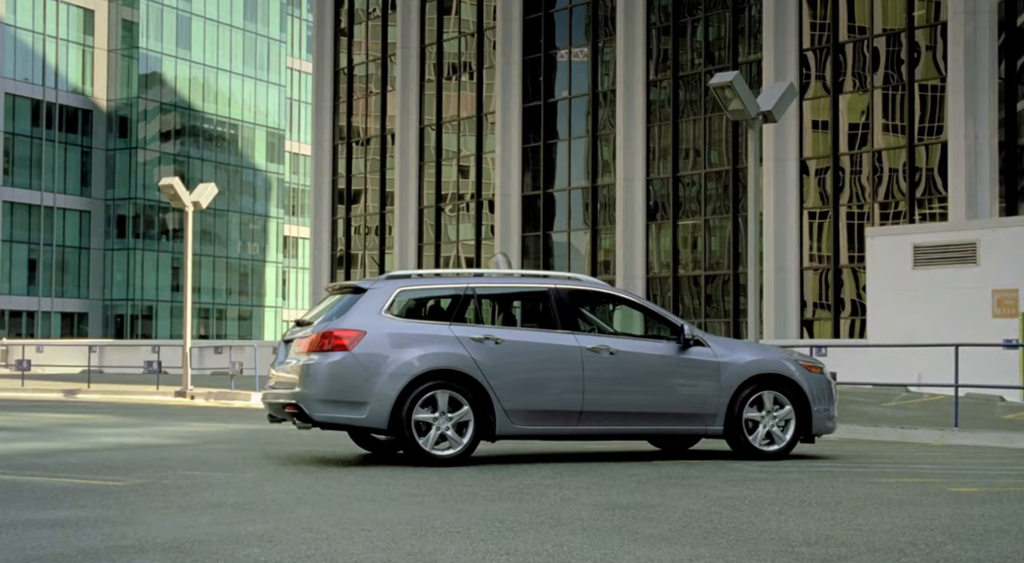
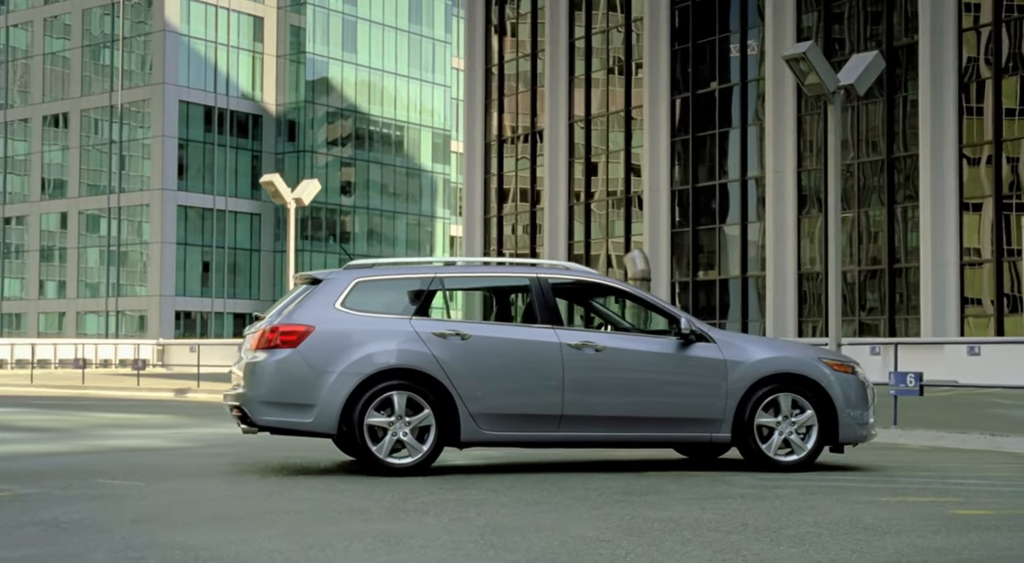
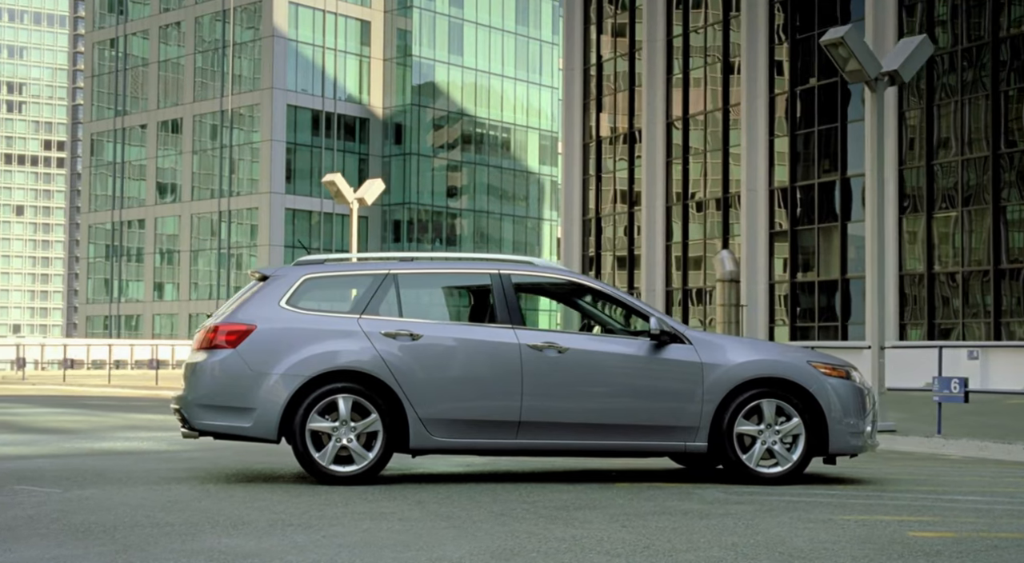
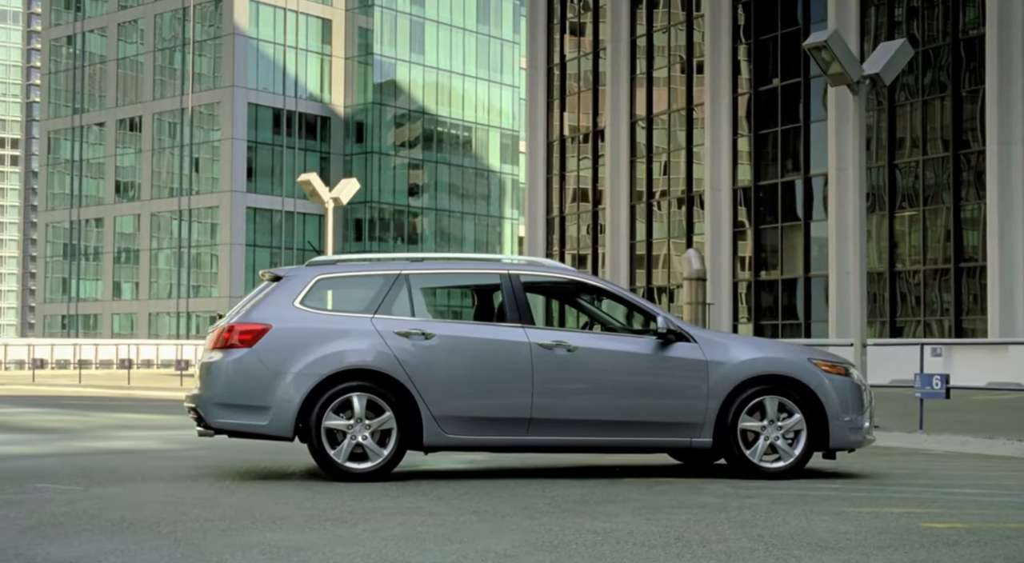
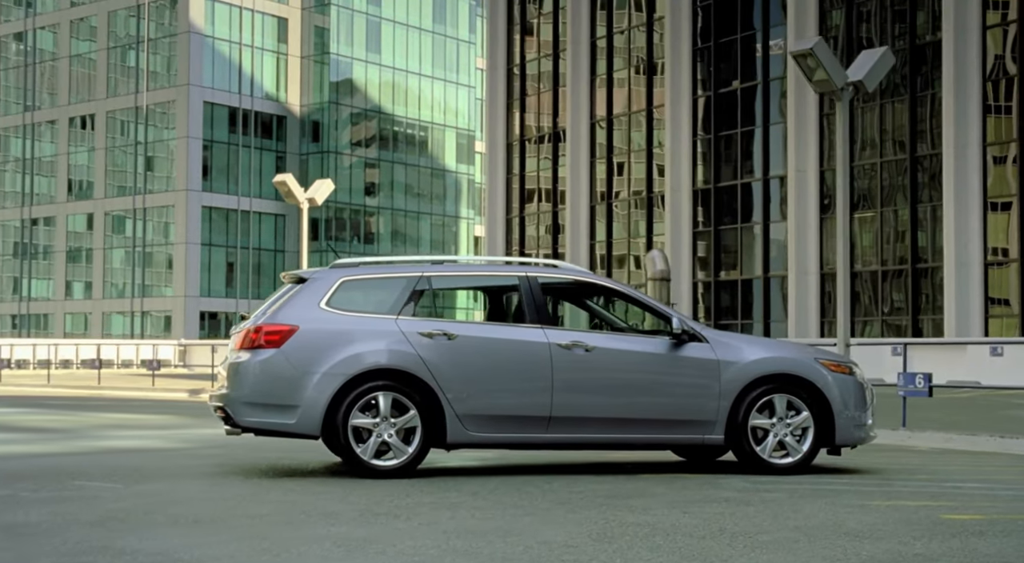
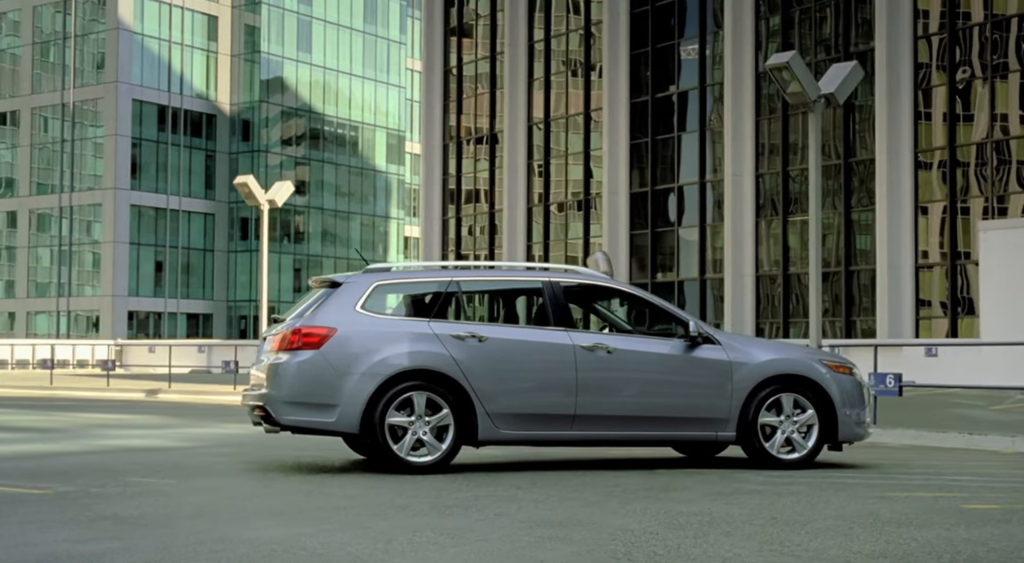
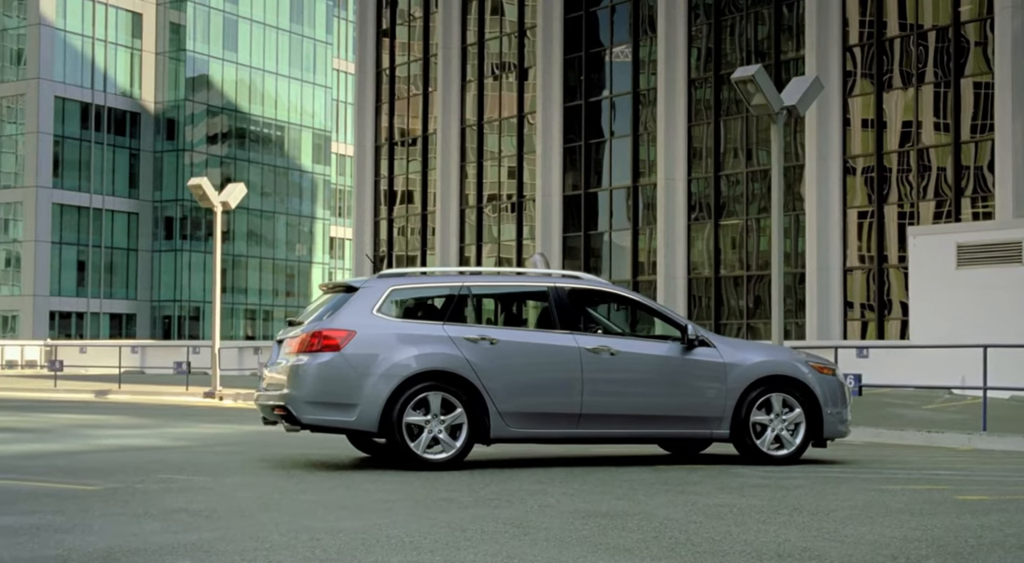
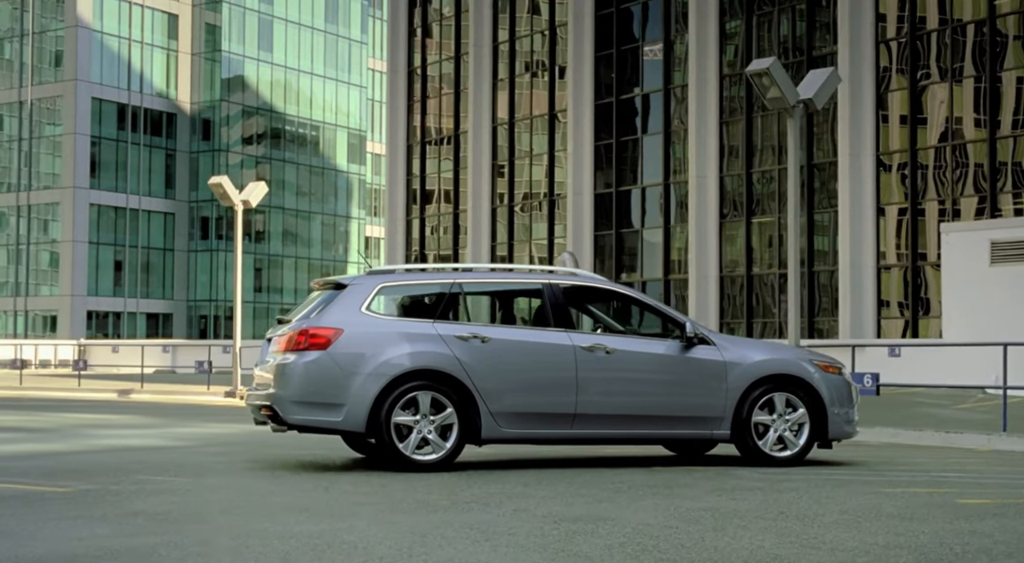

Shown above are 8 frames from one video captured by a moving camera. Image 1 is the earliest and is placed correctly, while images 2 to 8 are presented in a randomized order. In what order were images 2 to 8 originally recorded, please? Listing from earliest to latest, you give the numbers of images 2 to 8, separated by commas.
7, 8, 6, 2, 5, 4, 3
